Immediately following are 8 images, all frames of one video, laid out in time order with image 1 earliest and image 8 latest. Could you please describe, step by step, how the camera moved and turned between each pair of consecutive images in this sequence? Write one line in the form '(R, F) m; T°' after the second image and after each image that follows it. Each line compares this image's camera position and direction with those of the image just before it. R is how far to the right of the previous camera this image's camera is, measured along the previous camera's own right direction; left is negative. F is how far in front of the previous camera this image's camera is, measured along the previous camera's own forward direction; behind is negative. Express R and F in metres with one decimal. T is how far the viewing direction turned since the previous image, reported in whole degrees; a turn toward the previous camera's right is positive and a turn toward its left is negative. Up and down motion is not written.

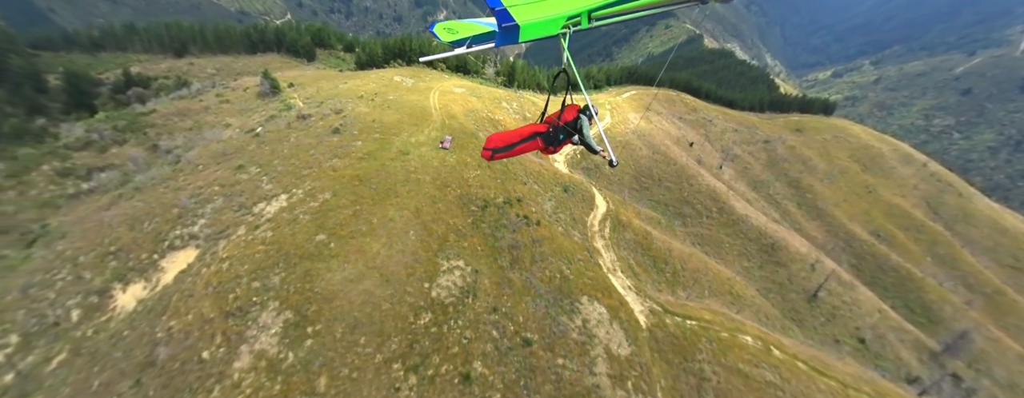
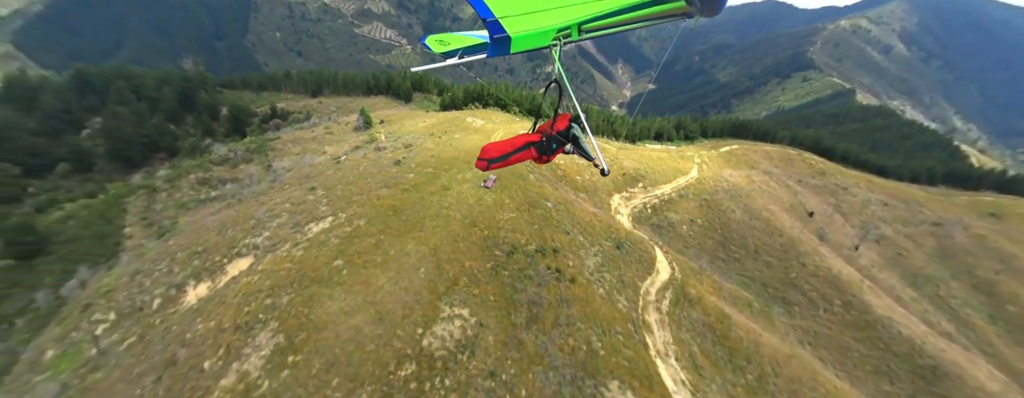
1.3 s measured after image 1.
(+5.1, +3.3) m; -15°
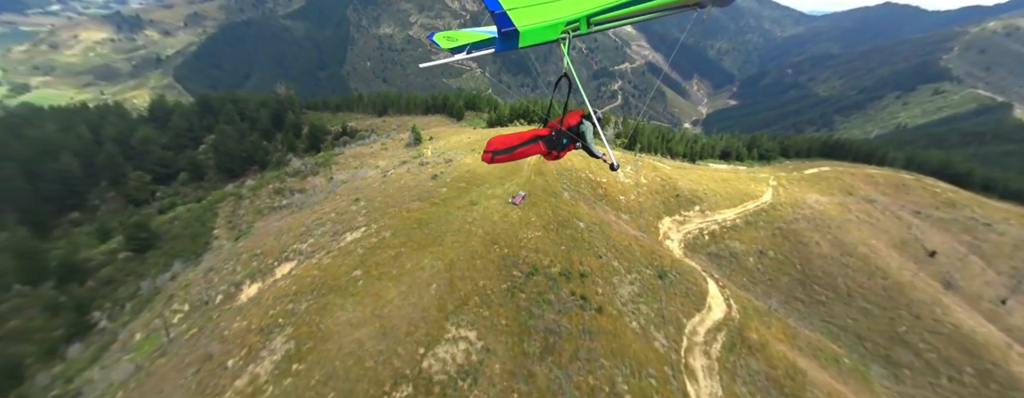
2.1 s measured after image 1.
(+3.3, +1.8) m; -10°
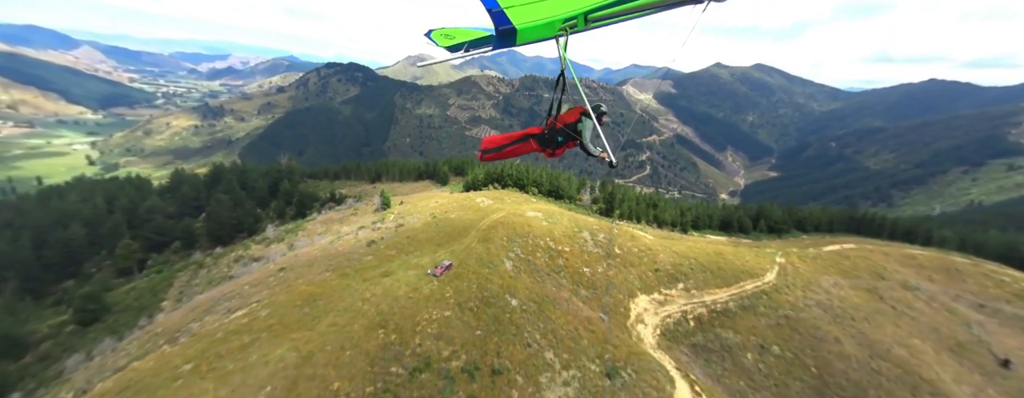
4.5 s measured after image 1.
(+10.5, +5.5) m; -4°
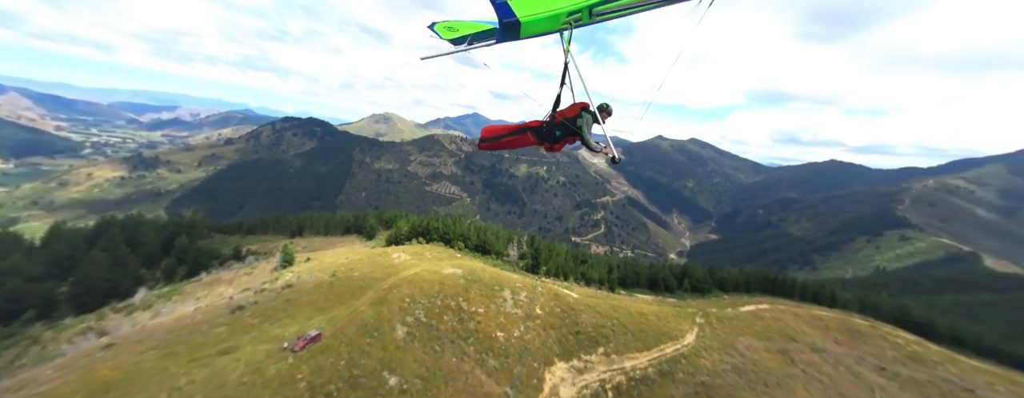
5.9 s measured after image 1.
(+6.5, +2.4) m; +7°
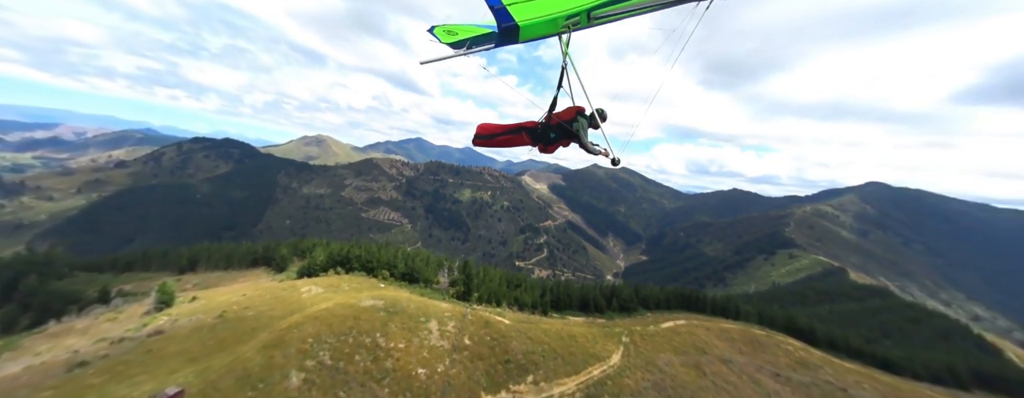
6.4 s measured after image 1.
(+2.3, +0.8) m; +10°
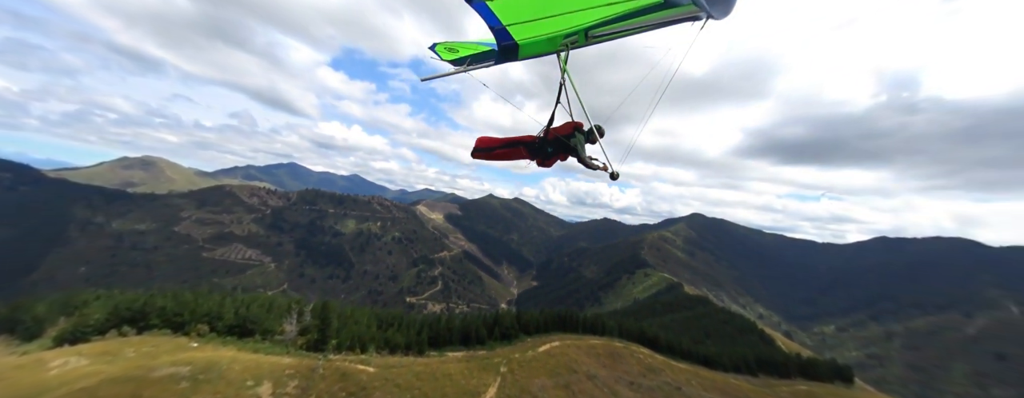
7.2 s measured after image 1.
(+3.1, +1.0) m; +19°
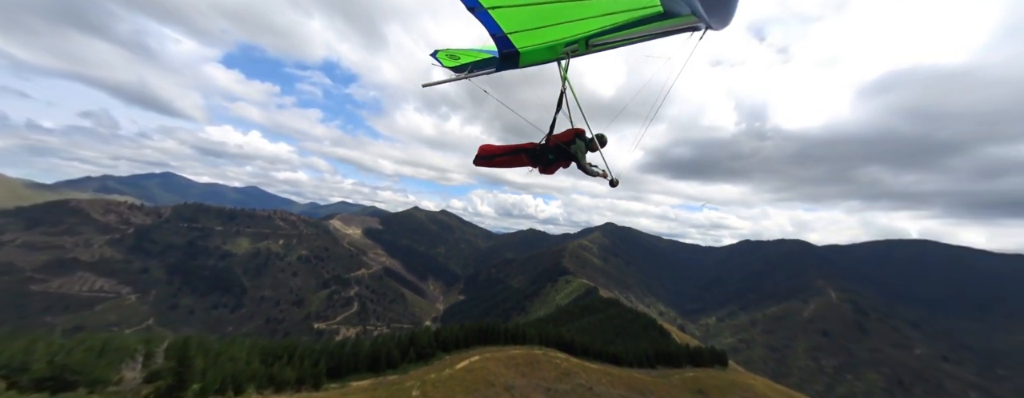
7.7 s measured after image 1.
(+1.5, +1.0) m; +13°
